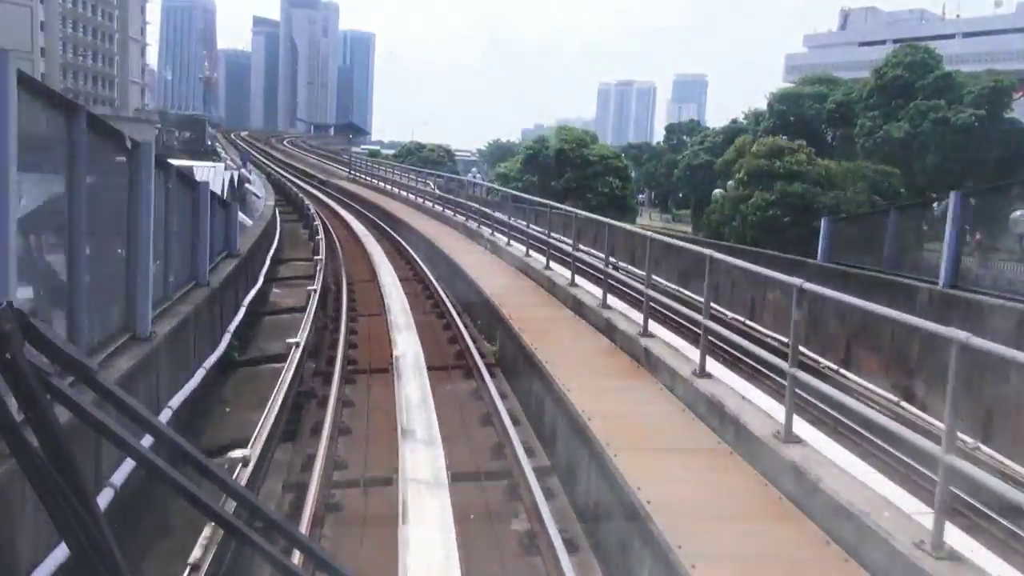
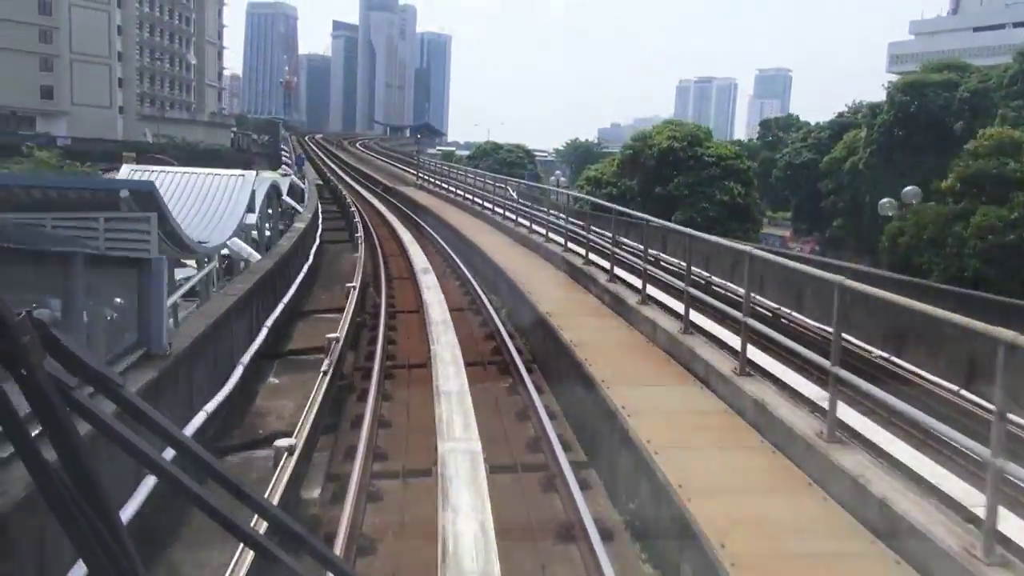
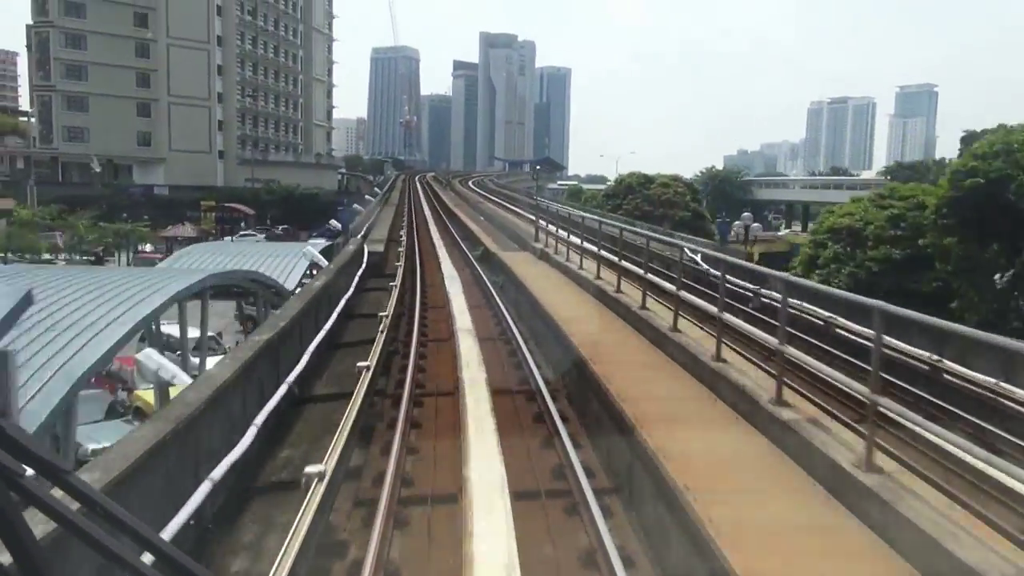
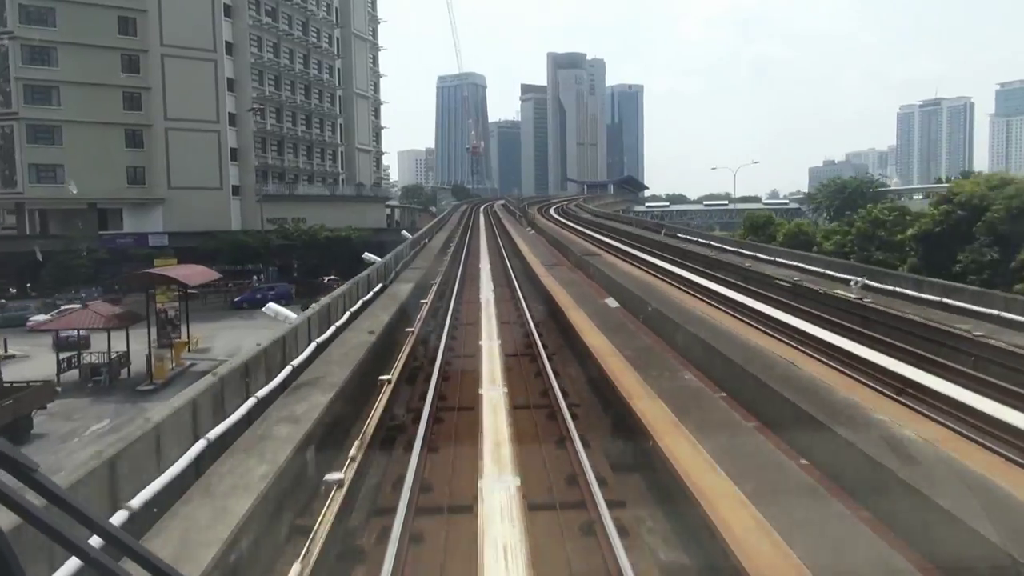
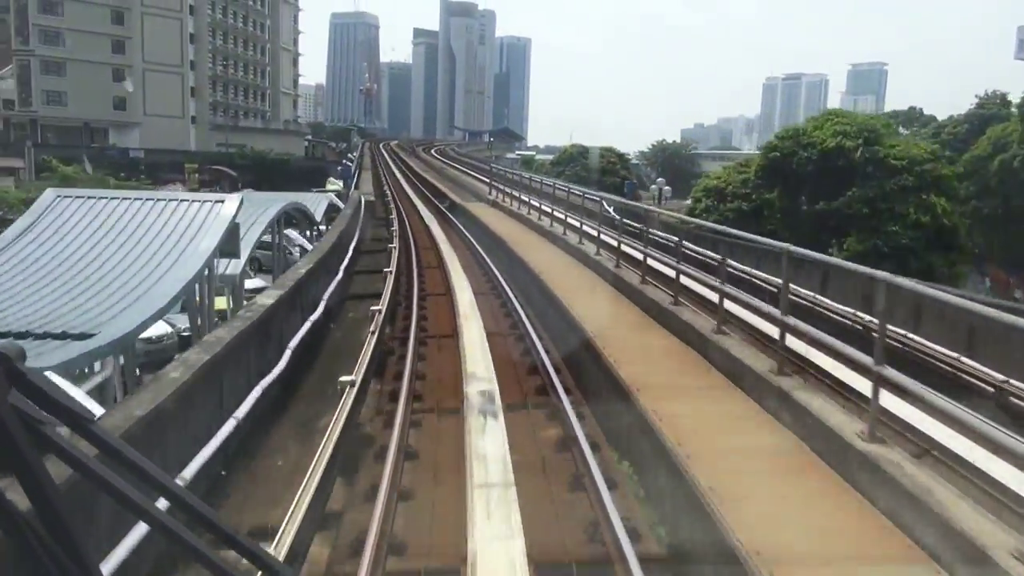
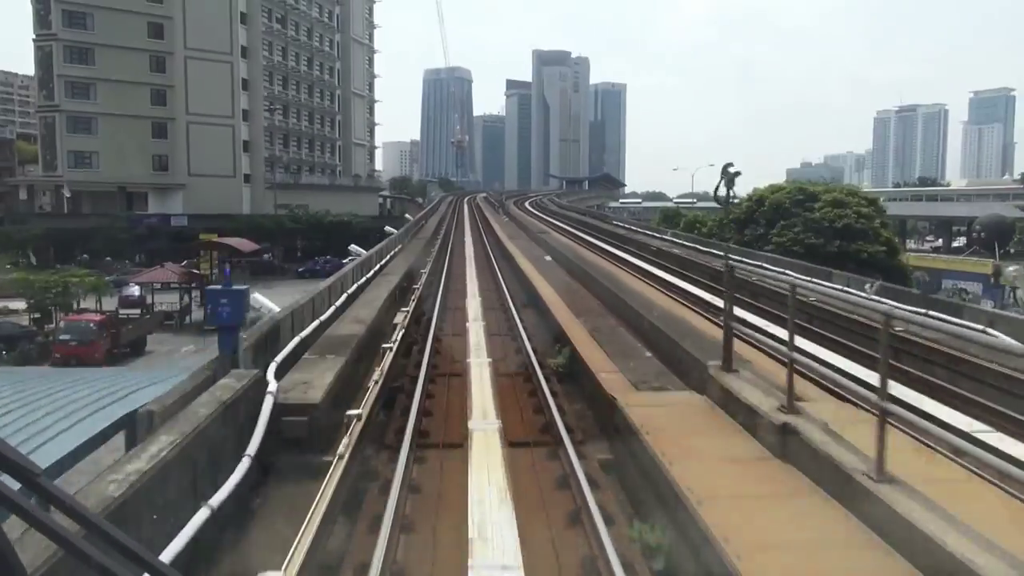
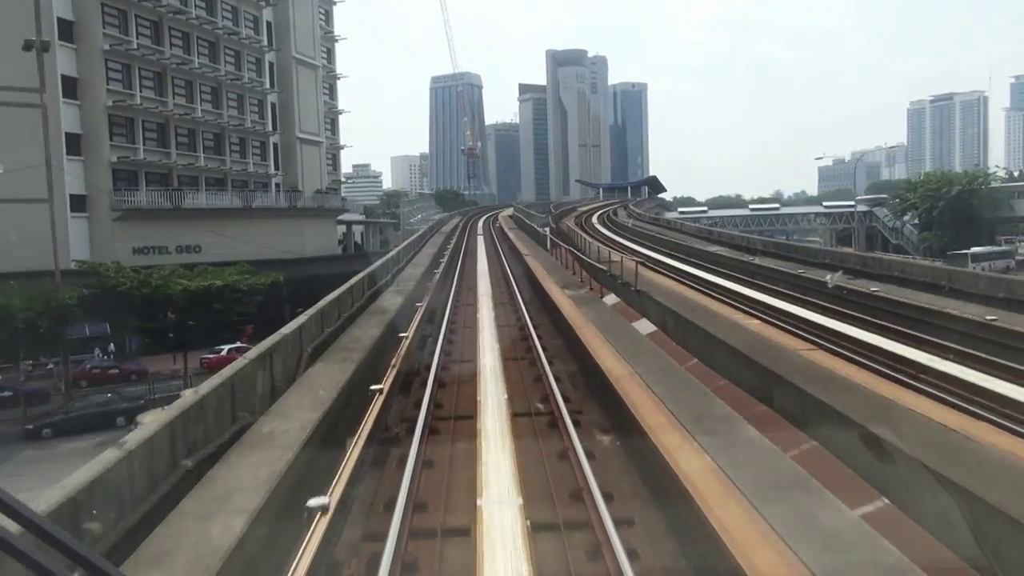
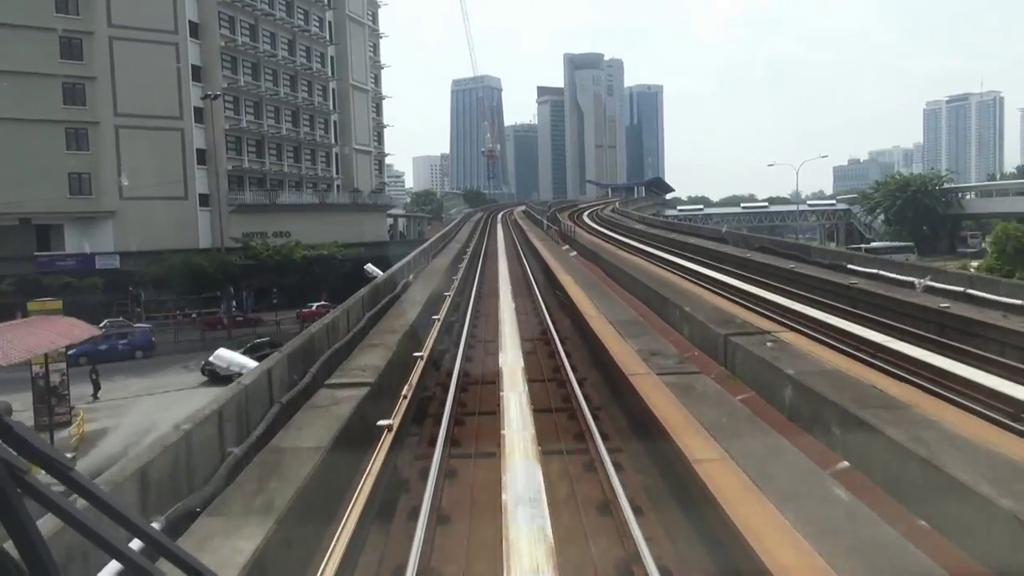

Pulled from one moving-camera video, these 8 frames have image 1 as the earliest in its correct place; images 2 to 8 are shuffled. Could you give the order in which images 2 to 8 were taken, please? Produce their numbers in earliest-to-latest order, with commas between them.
2, 5, 3, 6, 4, 8, 7
